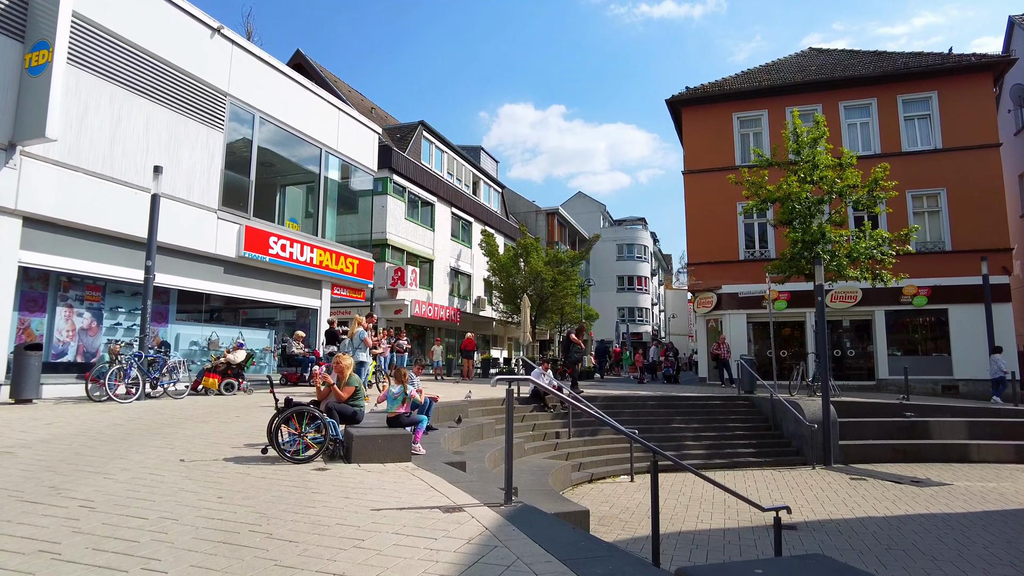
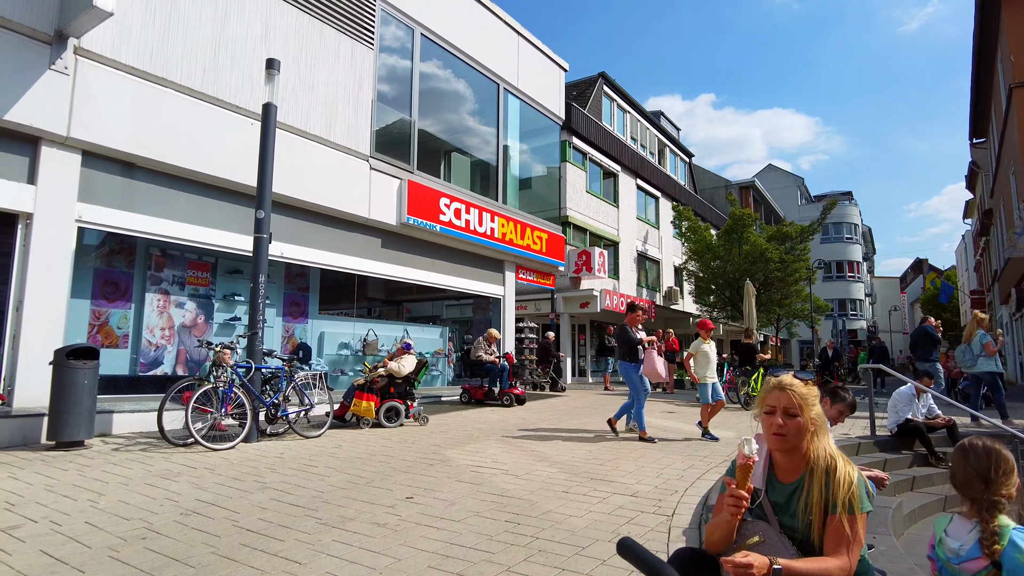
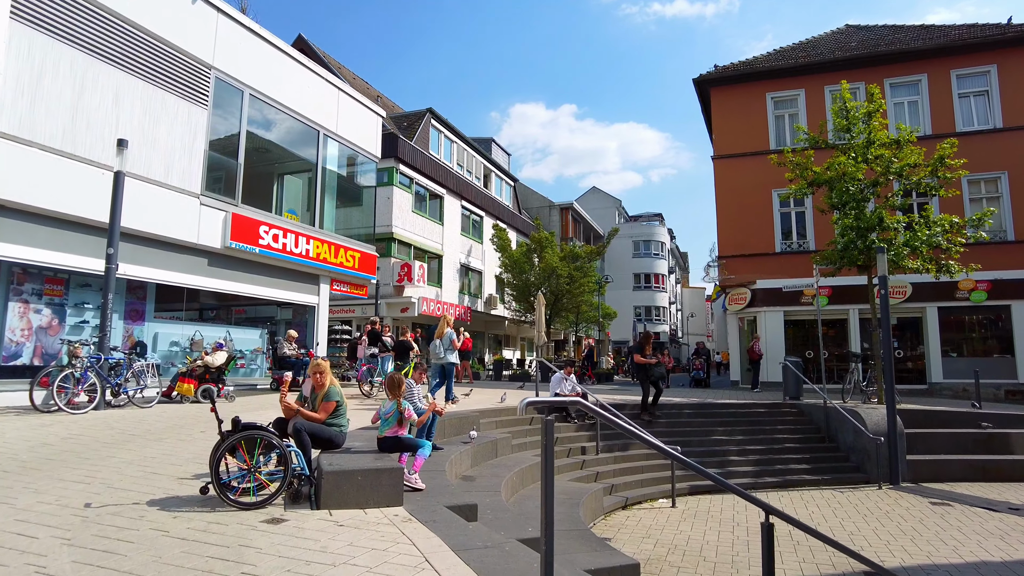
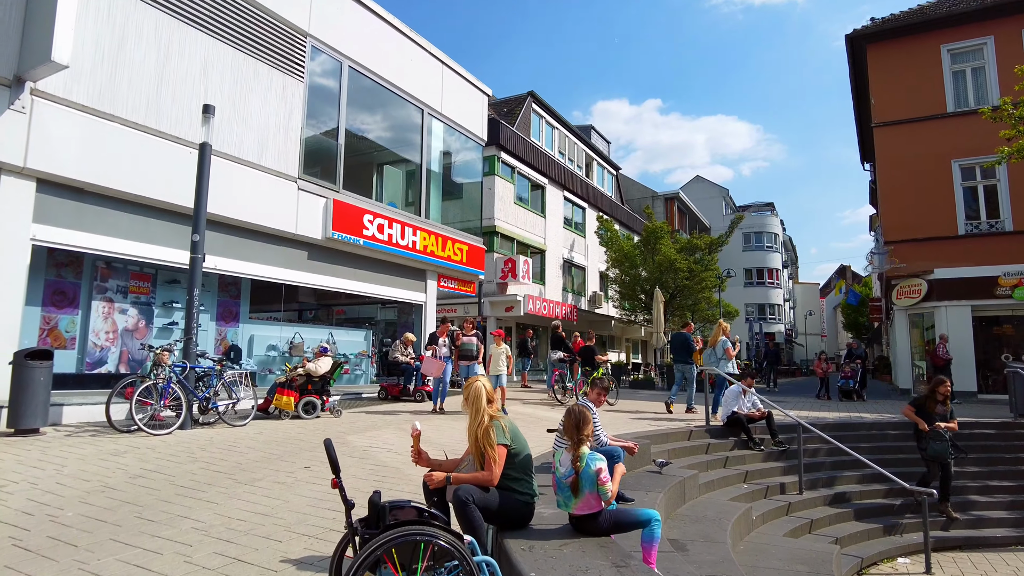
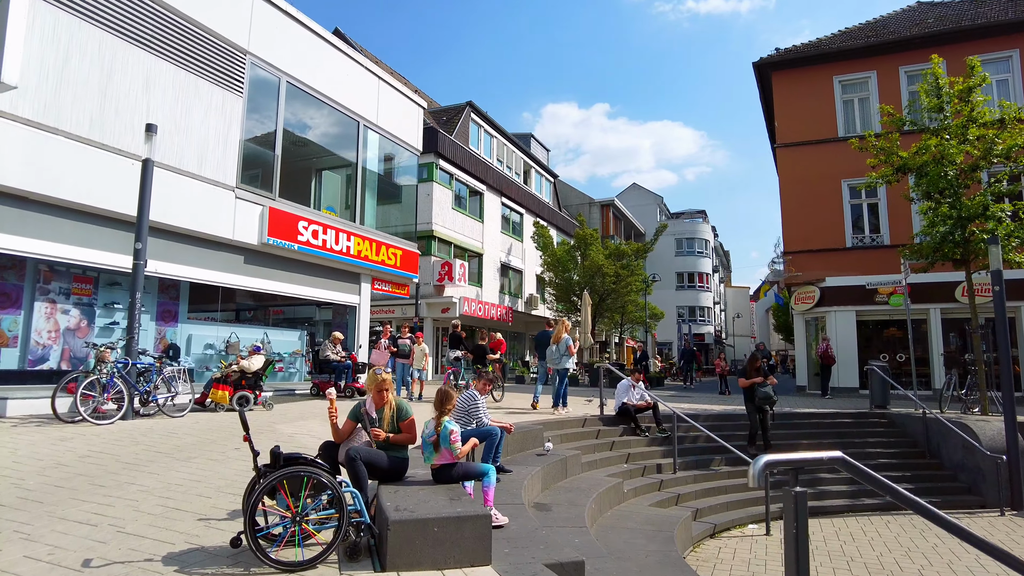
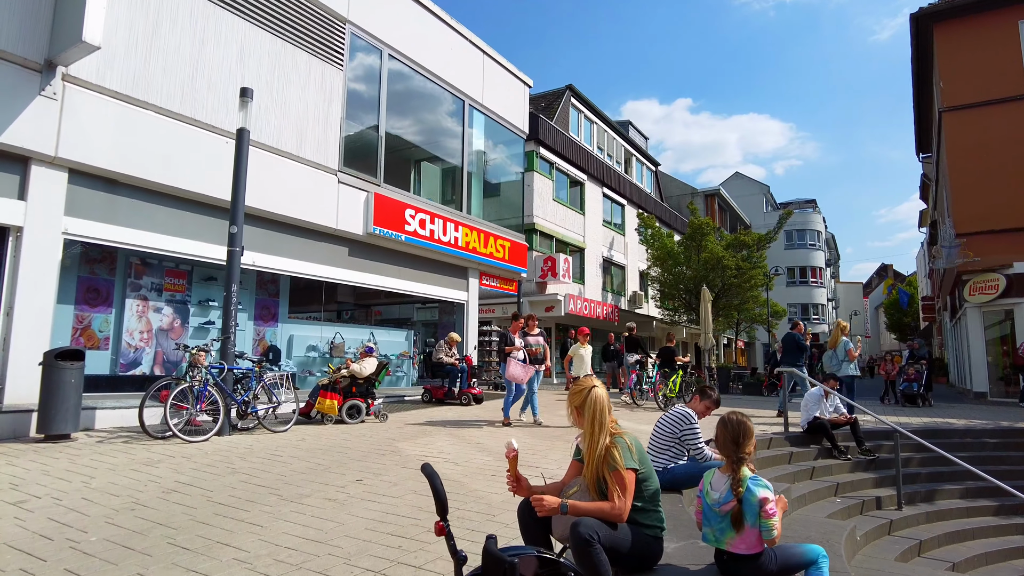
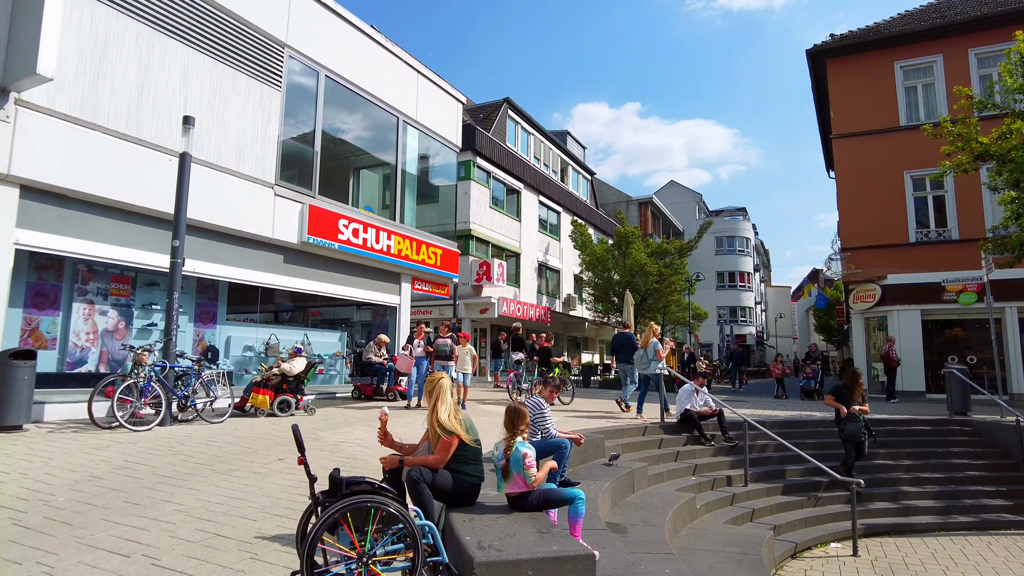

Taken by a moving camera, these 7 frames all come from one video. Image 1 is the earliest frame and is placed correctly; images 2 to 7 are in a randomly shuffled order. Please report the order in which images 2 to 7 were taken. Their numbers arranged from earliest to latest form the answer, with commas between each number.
3, 5, 7, 4, 6, 2
